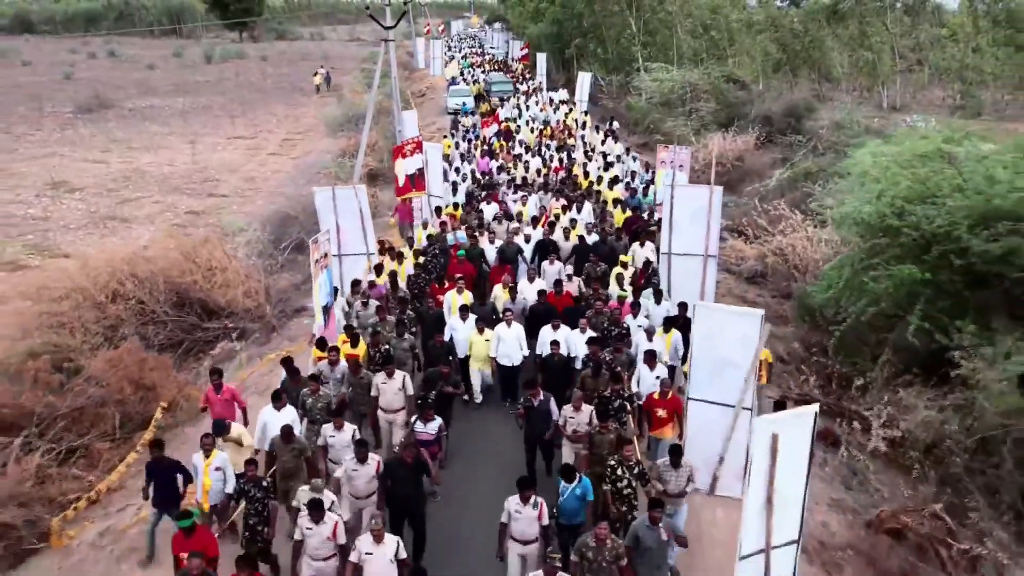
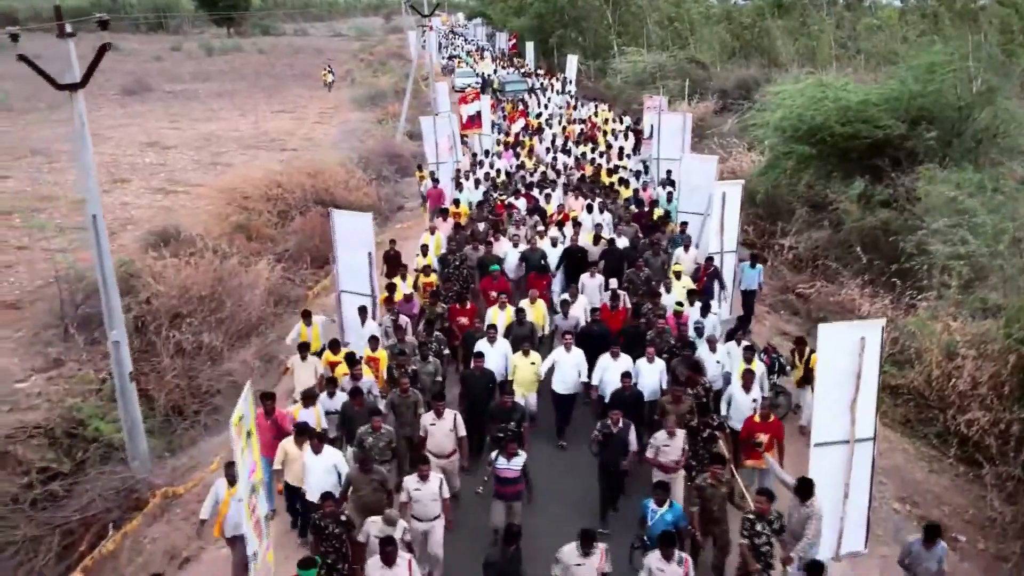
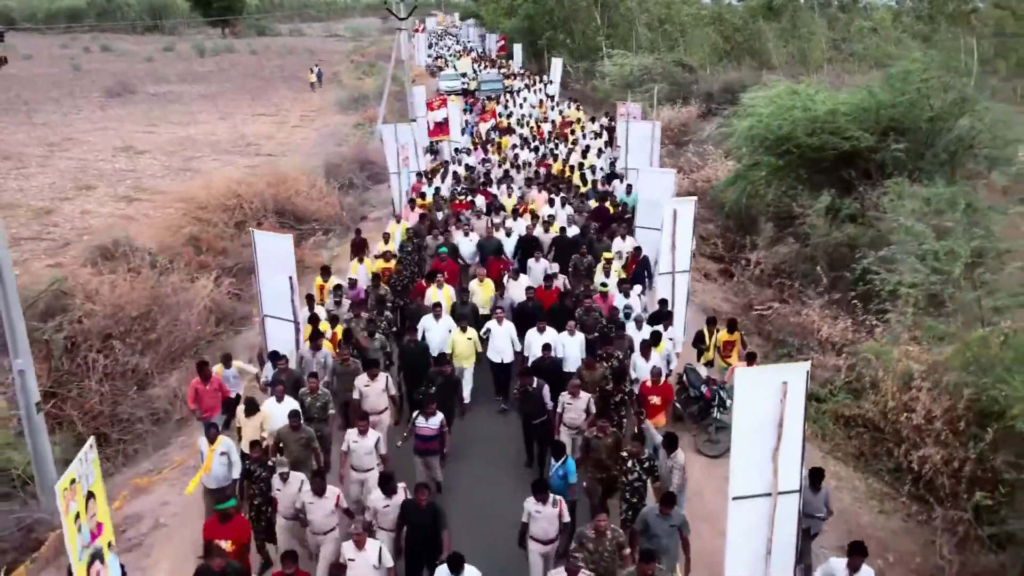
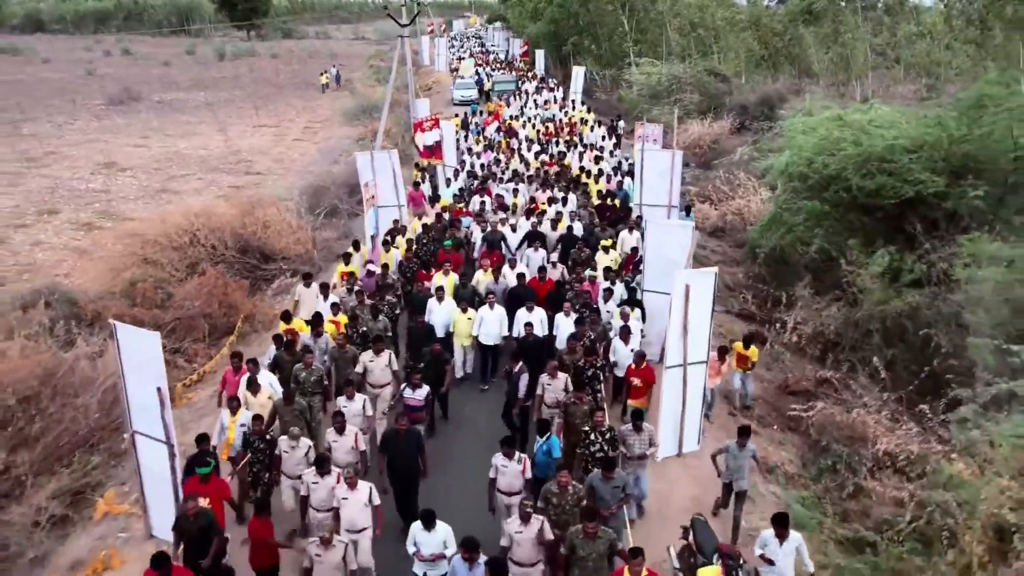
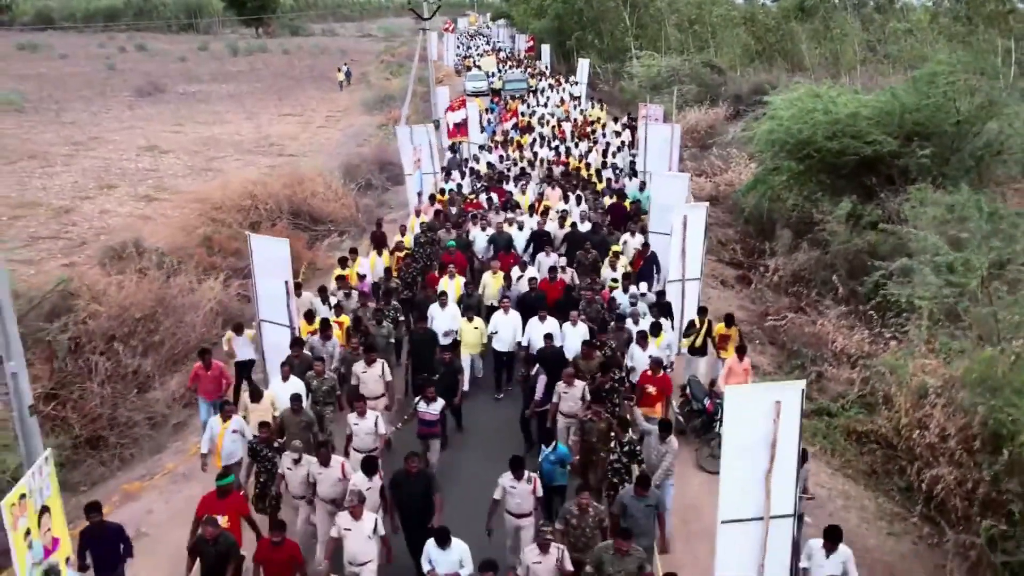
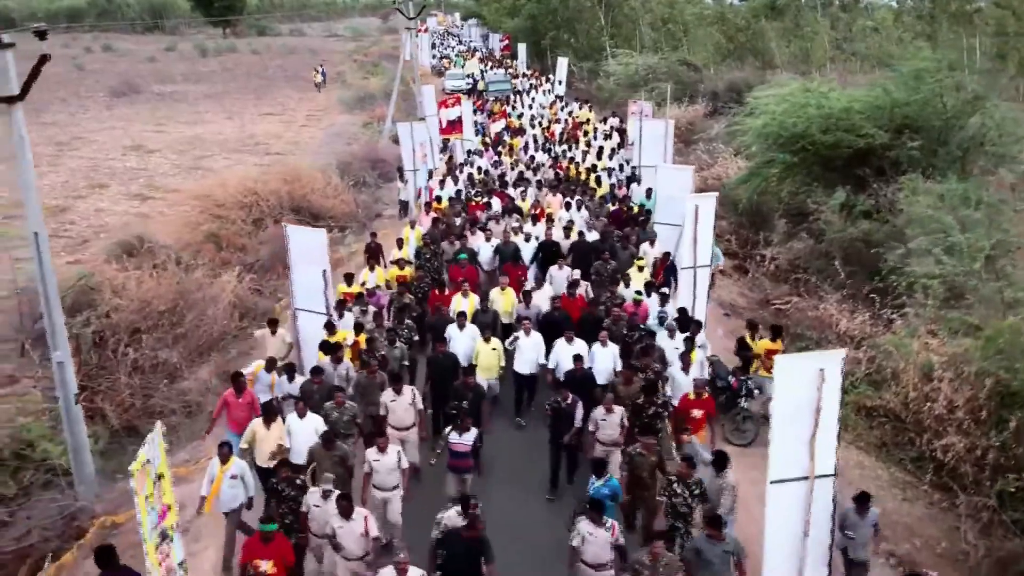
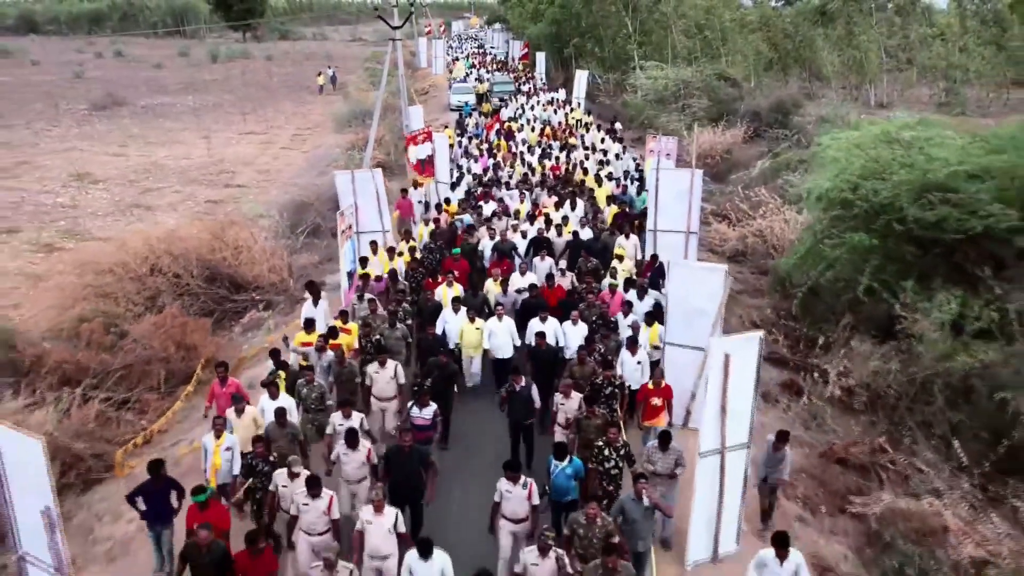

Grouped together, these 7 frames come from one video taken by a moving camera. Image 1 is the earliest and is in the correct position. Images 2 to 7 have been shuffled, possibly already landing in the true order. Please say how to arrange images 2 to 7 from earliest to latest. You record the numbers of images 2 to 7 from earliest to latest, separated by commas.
7, 4, 5, 3, 6, 2
